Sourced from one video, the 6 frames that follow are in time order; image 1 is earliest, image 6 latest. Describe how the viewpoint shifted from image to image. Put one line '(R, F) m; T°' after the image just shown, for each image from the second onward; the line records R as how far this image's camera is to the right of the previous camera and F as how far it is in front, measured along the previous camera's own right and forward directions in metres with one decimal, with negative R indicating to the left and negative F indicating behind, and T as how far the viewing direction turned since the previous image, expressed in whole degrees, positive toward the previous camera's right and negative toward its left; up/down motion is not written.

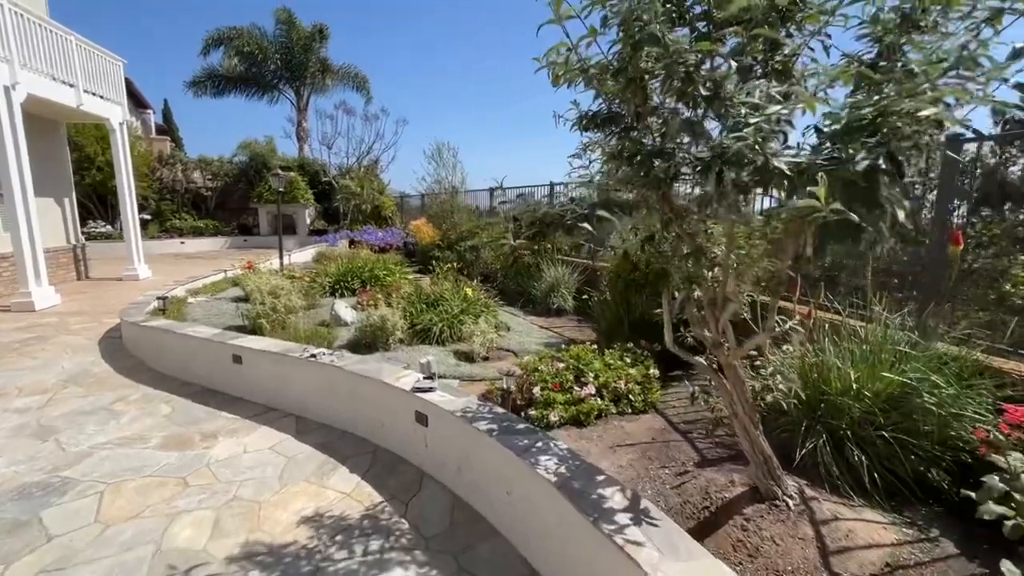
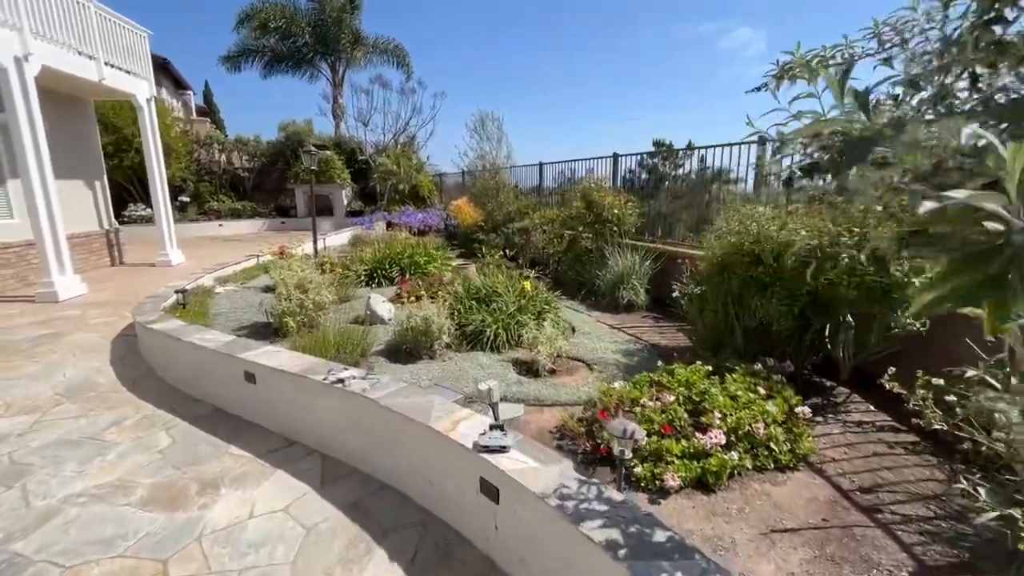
(-0.3, +1.0) m; -4°
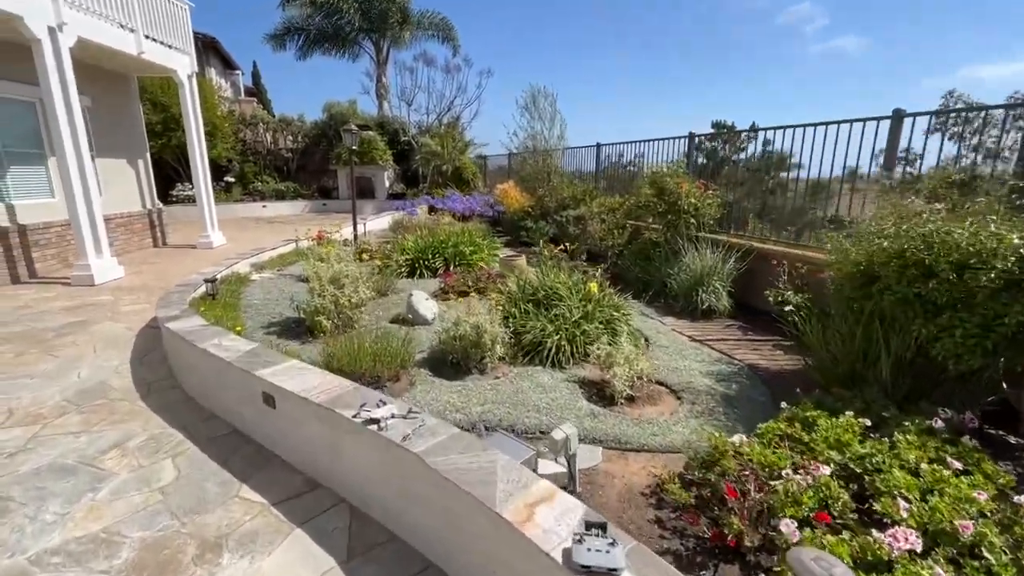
(-0.2, +0.7) m; -4°
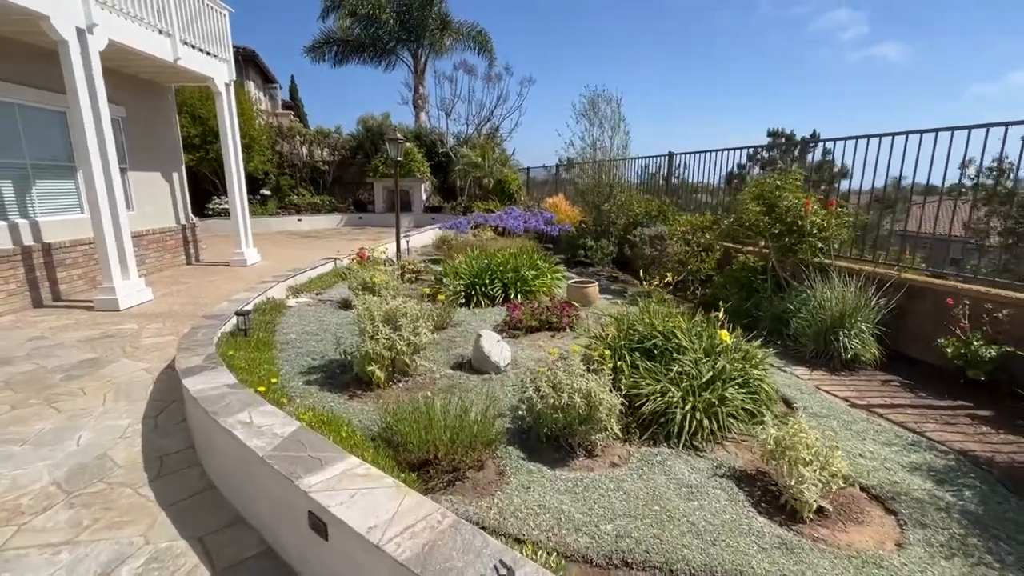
(-0.6, +0.9) m; -3°
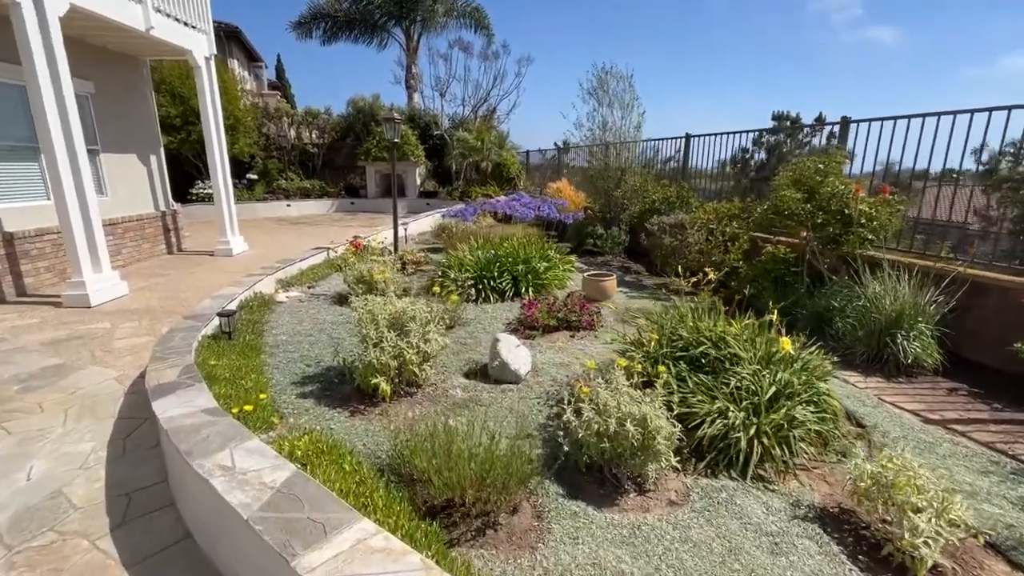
(-0.2, +0.5) m; +1°
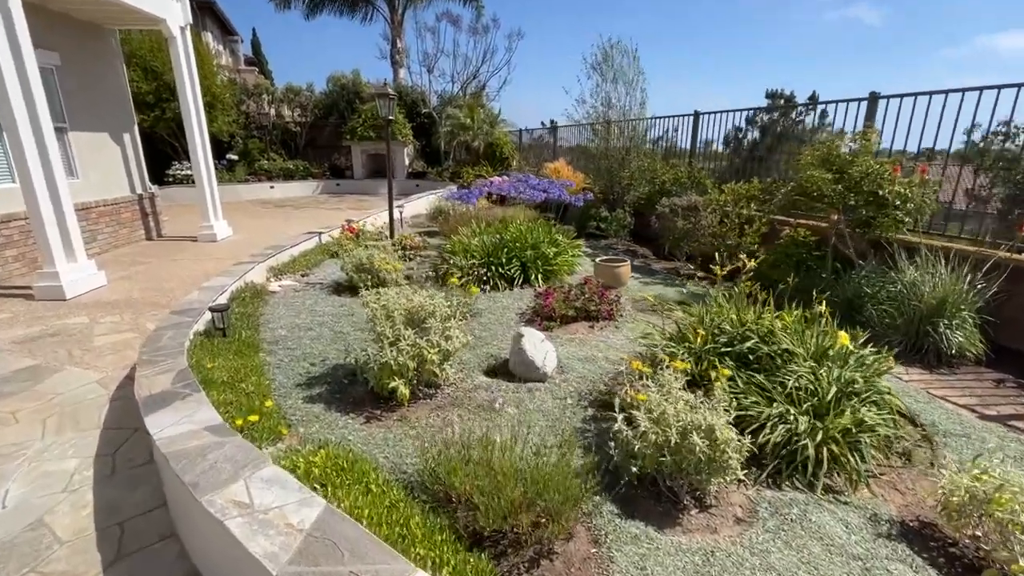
(-0.3, +0.3) m; +2°
